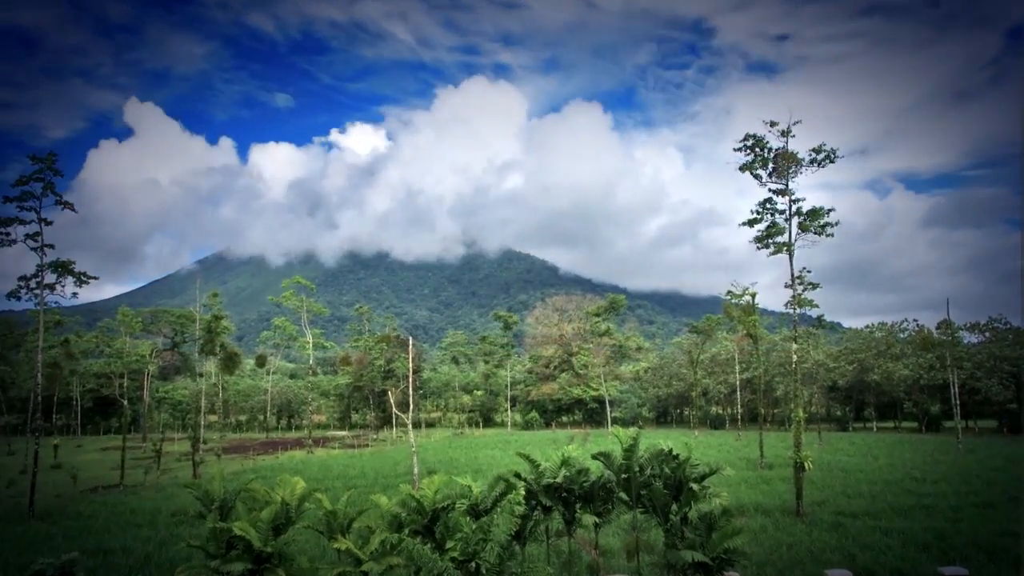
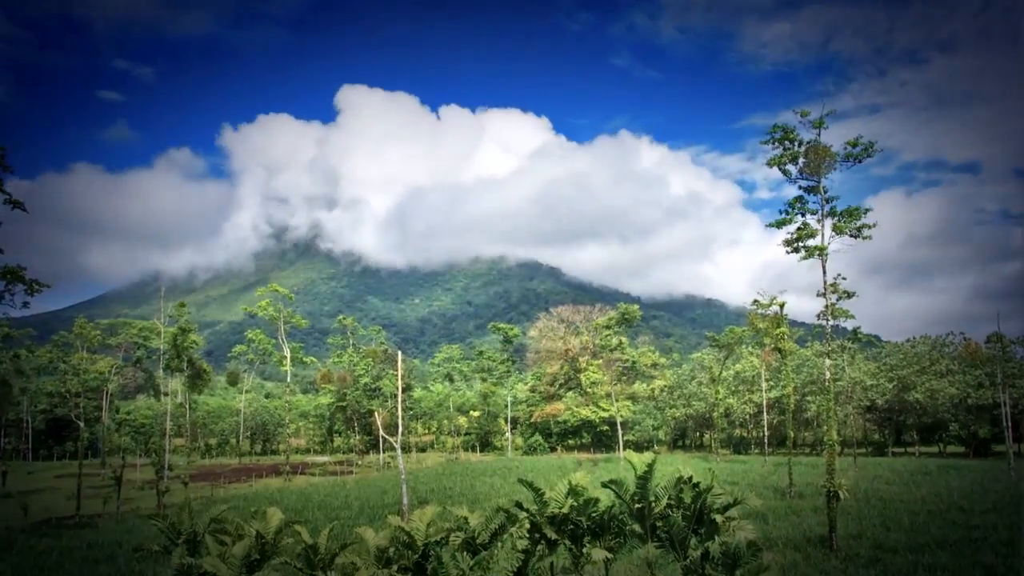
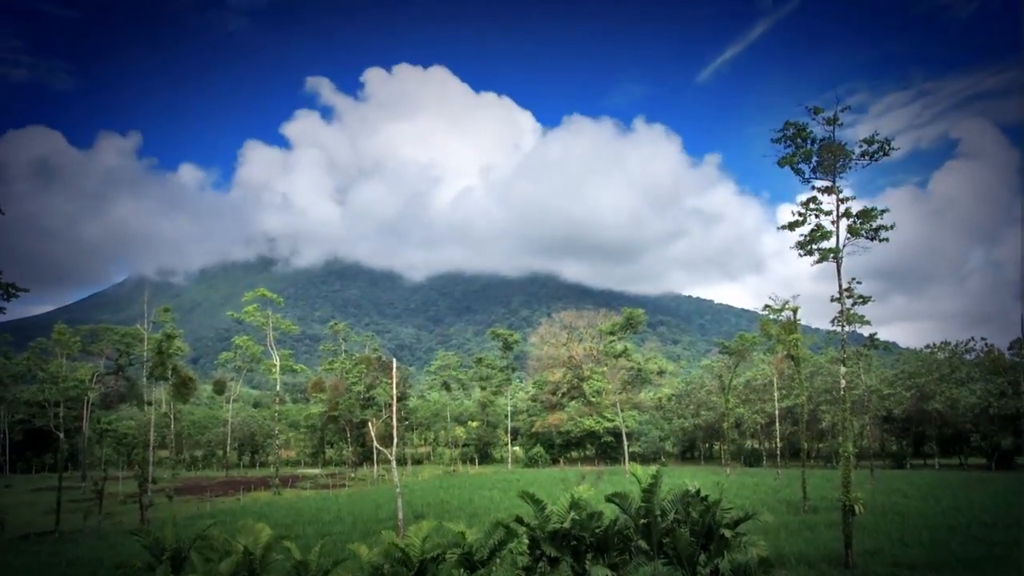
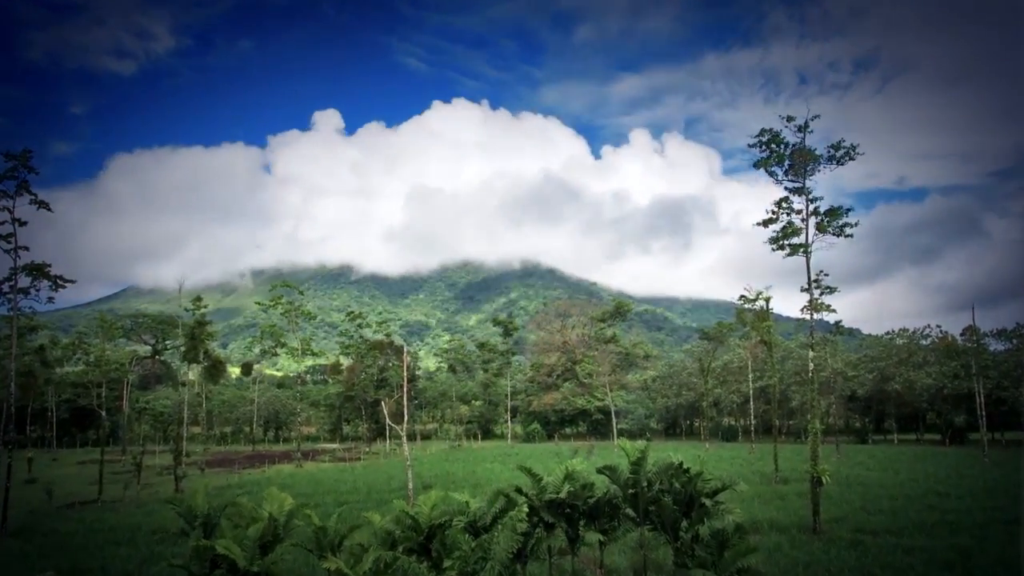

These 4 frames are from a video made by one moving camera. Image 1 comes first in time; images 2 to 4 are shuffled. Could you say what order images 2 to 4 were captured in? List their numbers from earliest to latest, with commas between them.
4, 2, 3
